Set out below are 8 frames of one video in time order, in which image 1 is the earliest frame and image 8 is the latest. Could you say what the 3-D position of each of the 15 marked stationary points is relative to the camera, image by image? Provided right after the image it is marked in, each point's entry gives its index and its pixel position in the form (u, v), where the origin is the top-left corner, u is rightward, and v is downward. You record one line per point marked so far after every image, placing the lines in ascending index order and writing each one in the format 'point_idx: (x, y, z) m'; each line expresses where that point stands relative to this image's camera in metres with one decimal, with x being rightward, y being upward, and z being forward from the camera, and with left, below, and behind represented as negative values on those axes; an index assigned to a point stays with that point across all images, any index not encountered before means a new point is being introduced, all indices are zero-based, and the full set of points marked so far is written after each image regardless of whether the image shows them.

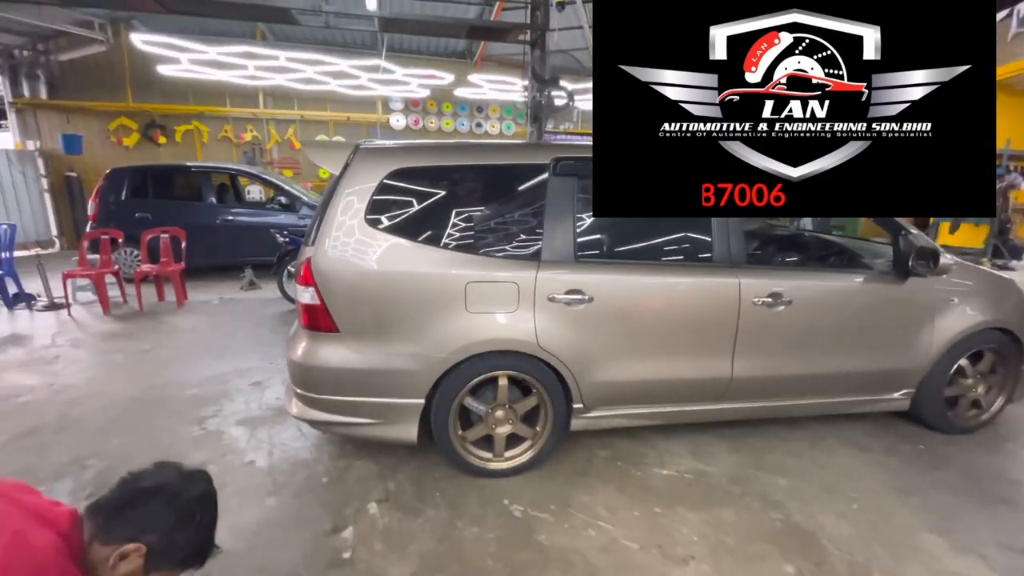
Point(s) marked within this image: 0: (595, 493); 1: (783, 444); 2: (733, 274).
0: (+0.4, -1.0, +2.3) m
1: (+1.6, -0.9, +2.8) m
2: (+1.1, +0.1, +2.5) m
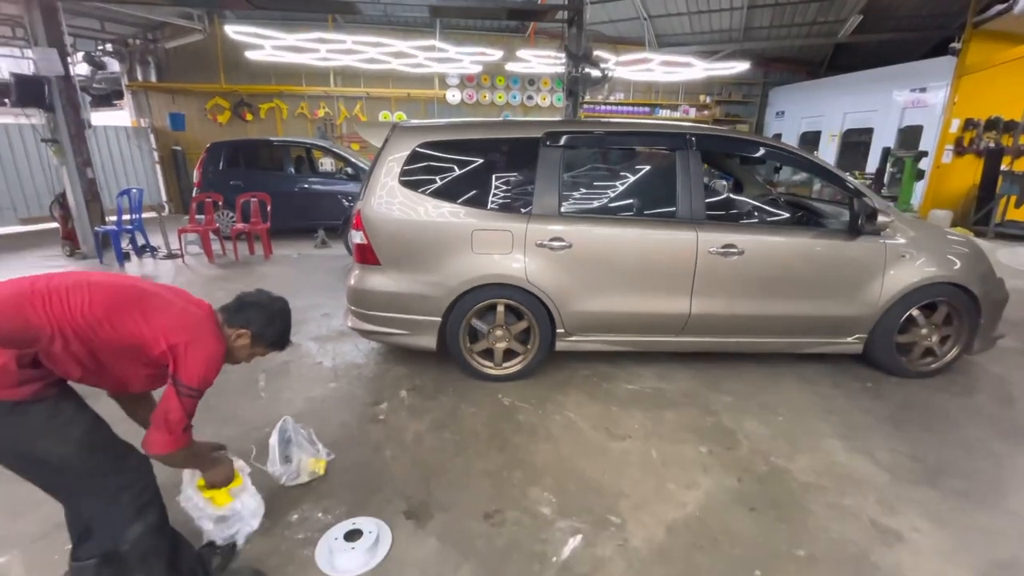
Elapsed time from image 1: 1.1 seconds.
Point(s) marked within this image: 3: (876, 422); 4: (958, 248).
0: (+0.4, -0.7, +3.0) m
1: (+1.6, -0.6, +3.3) m
2: (+1.1, +0.4, +3.0) m
3: (+2.1, -0.8, +2.8) m
4: (+3.1, +0.2, +3.2) m
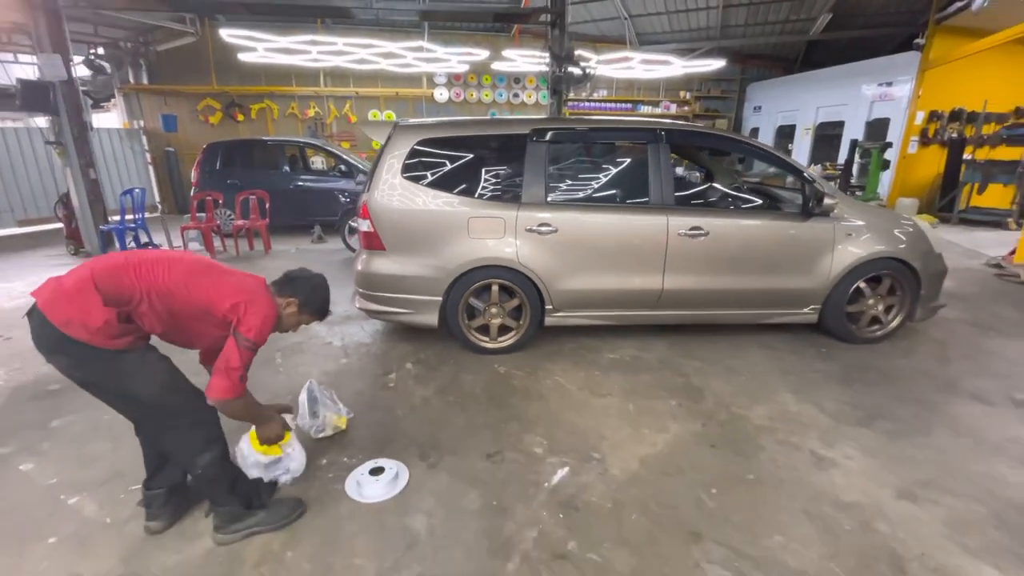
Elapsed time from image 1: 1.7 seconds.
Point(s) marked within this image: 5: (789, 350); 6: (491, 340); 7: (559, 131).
0: (+0.3, -0.5, +3.4) m
1: (+1.5, -0.4, +3.7) m
2: (+1.1, +0.5, +3.4) m
3: (+2.1, -0.6, +3.2) m
4: (+3.0, +0.4, +3.6) m
5: (+2.1, -0.5, +3.6) m
6: (-0.2, -0.4, +3.5) m
7: (+0.4, +1.1, +3.4) m
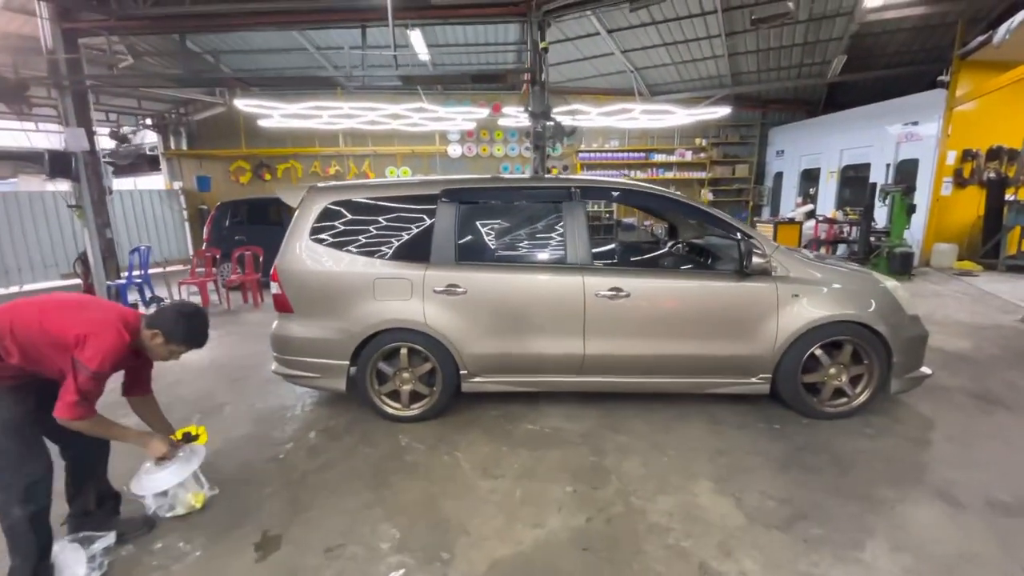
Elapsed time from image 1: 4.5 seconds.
0: (-0.3, -1.0, +3.1) m
1: (+0.9, -0.9, +3.4) m
2: (+0.4, +0.1, +3.2) m
3: (+1.5, -1.0, +2.8) m
4: (+2.4, 0.0, +3.2) m
5: (+1.5, -0.9, +3.2) m
6: (-0.8, -0.8, +3.3) m
7: (-0.2, +0.7, +3.3) m
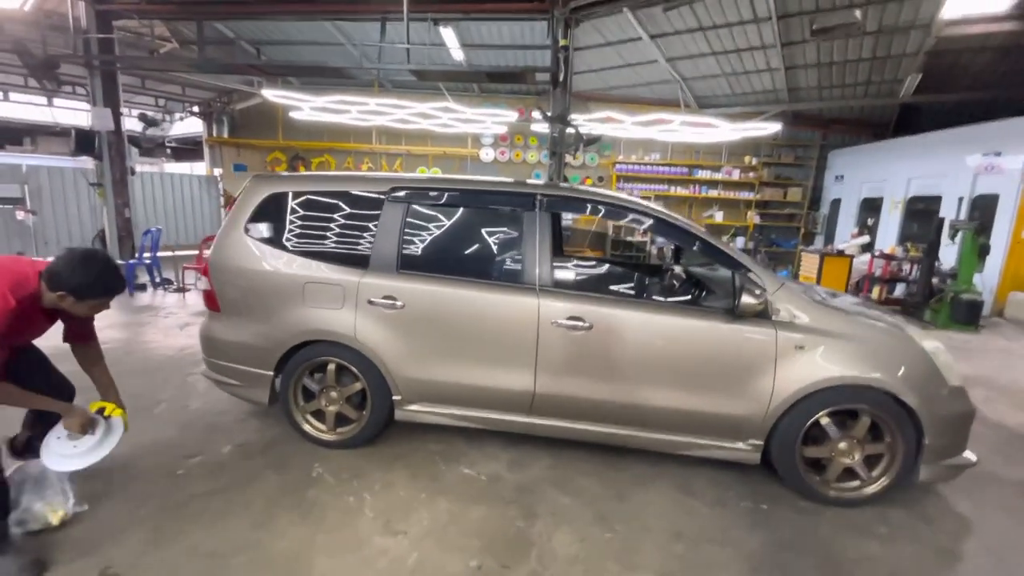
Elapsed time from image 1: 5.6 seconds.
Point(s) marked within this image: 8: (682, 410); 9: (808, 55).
0: (-0.7, -1.0, +2.7) m
1: (+0.6, -1.1, +2.8) m
2: (+0.1, 0.0, +2.7) m
3: (+1.0, -1.2, +2.2) m
4: (+2.1, -0.3, +2.5) m
5: (+1.1, -1.2, +2.6) m
6: (-1.1, -0.9, +2.9) m
7: (-0.5, +0.6, +2.9) m
8: (+0.9, -0.7, +2.6) m
9: (+5.5, +4.3, +8.9) m
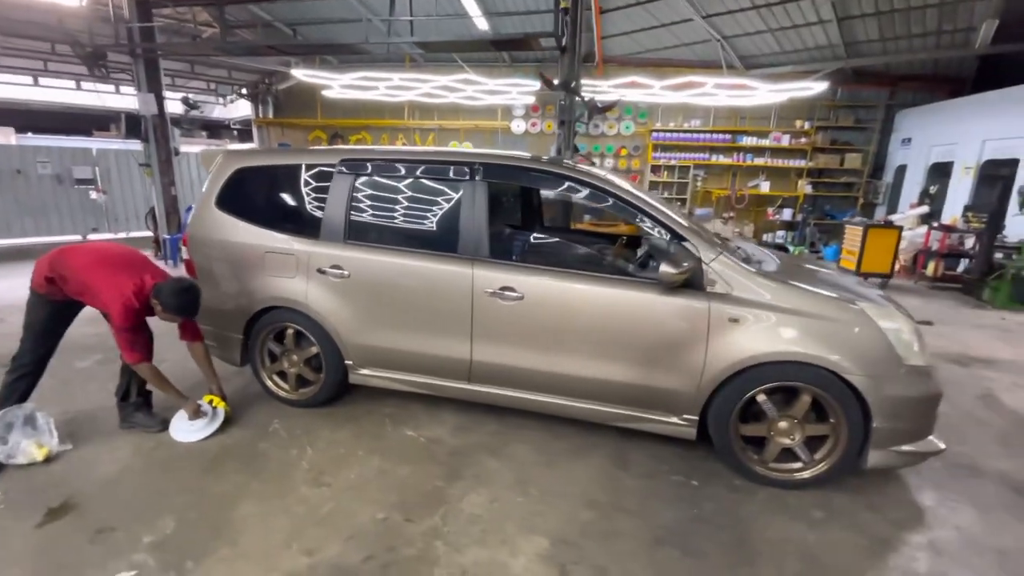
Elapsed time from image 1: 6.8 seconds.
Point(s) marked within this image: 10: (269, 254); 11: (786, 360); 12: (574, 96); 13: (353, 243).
0: (-1.1, -0.9, +2.9) m
1: (+0.2, -0.9, +2.8) m
2: (-0.2, +0.1, +2.7) m
3: (+0.6, -1.1, +2.2) m
4: (+1.7, -0.2, +2.3) m
5: (+0.7, -1.0, +2.6) m
6: (-1.5, -0.7, +3.2) m
7: (-0.8, +0.8, +3.0) m
8: (+0.6, -0.5, +2.6) m
9: (+5.9, +4.8, +8.0) m
10: (-1.5, +0.2, +3.0) m
11: (+1.4, -0.4, +2.3) m
12: (+0.8, +2.5, +6.2) m
13: (-1.0, +0.3, +2.9) m
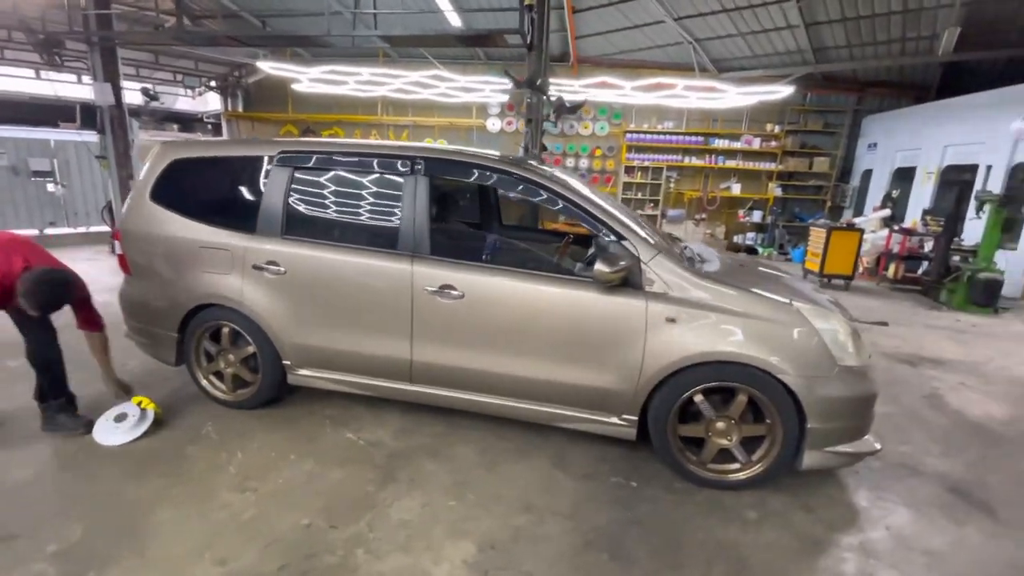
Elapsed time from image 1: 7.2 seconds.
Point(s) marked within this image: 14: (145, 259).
0: (-1.4, -0.8, +2.8) m
1: (-0.1, -0.9, +2.8) m
2: (-0.6, +0.1, +2.6) m
3: (+0.3, -1.1, +2.1) m
4: (+1.4, -0.2, +2.3) m
5: (+0.4, -1.0, +2.5) m
6: (-1.8, -0.7, +3.0) m
7: (-1.1, +0.8, +2.9) m
8: (+0.2, -0.5, +2.6) m
9: (+5.4, +4.7, +8.1) m
10: (-1.9, +0.2, +2.9) m
11: (+1.0, -0.4, +2.3) m
12: (+0.4, +2.5, +6.2) m
13: (-1.3, +0.3, +2.8) m
14: (-2.4, +0.2, +3.1) m
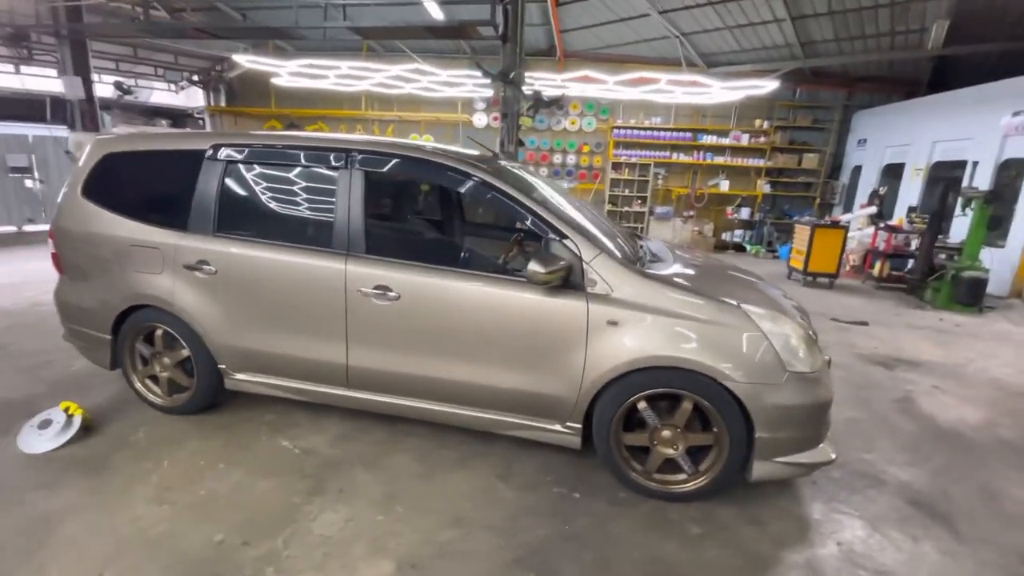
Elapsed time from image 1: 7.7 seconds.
0: (-1.7, -0.9, +2.7) m
1: (-0.5, -0.9, +2.7) m
2: (-0.9, +0.1, +2.5) m
3: (-0.1, -1.1, +2.0) m
4: (+1.0, -0.2, +2.2) m
5: (+0.1, -1.0, +2.4) m
6: (-2.1, -0.7, +2.9) m
7: (-1.5, +0.8, +2.7) m
8: (-0.1, -0.5, +2.4) m
9: (+5.1, +4.8, +8.0) m
10: (-2.2, +0.2, +2.8) m
11: (+0.7, -0.4, +2.2) m
12: (0.0, +2.5, +6.0) m
13: (-1.6, +0.3, +2.7) m
14: (-2.7, +0.2, +2.9) m
